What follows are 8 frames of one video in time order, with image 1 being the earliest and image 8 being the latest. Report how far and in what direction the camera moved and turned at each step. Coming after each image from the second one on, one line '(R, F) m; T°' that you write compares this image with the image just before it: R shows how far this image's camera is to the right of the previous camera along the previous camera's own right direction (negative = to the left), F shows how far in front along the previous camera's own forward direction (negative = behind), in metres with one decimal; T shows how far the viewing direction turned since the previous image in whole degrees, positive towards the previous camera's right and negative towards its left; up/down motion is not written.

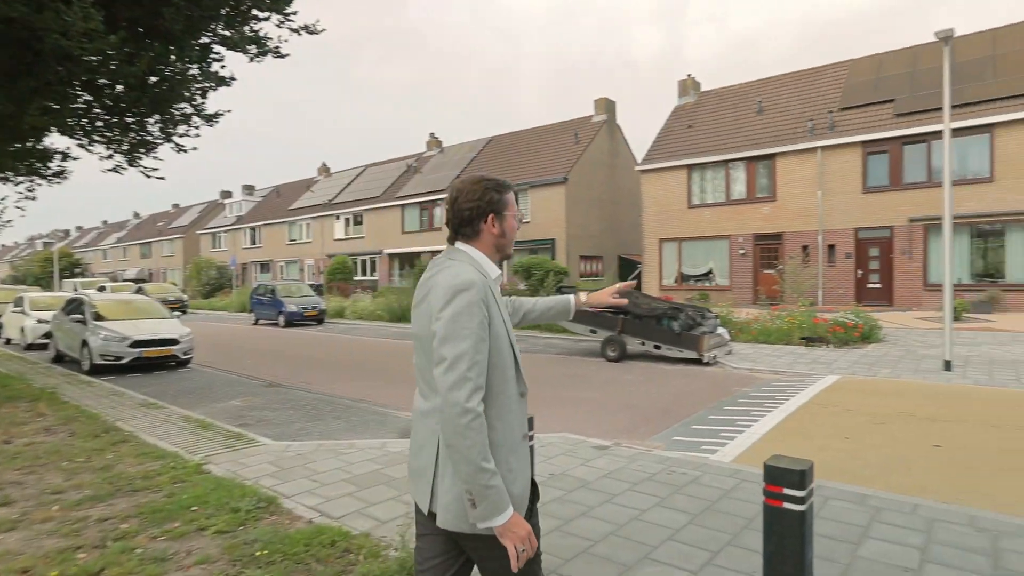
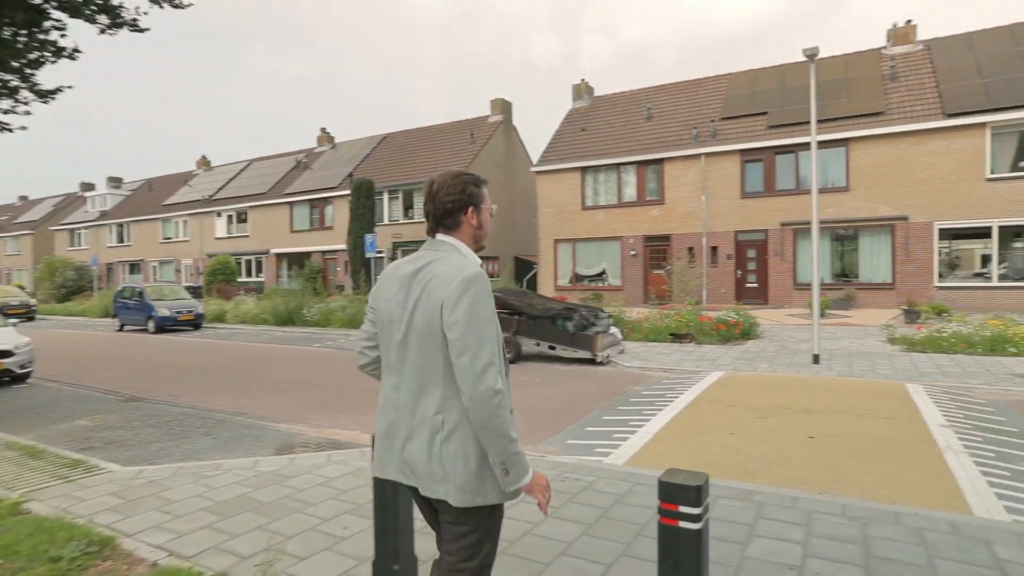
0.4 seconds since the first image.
(+0.1, +0.2) m; +9°
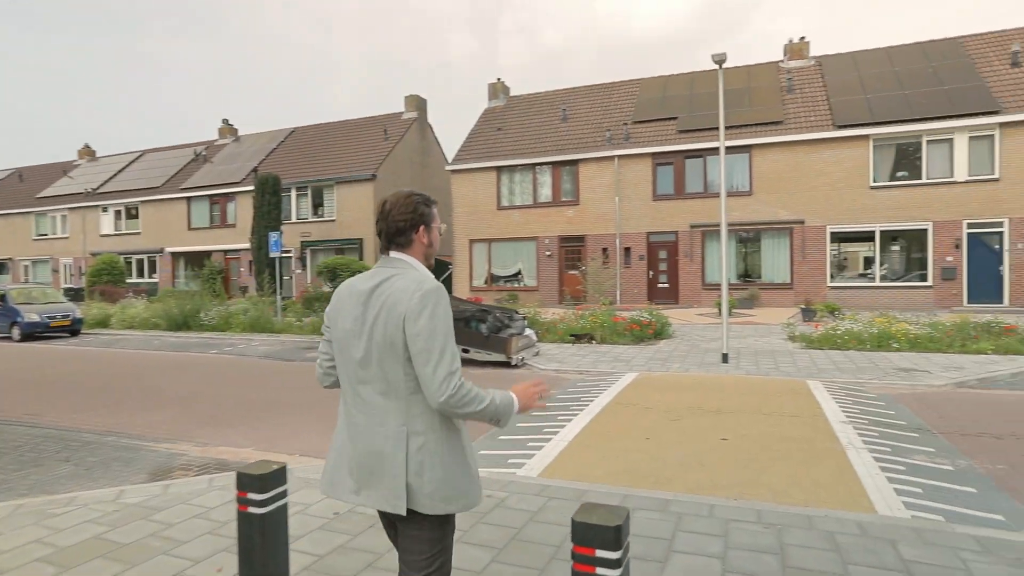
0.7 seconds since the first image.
(+0.1, +0.3) m; +8°
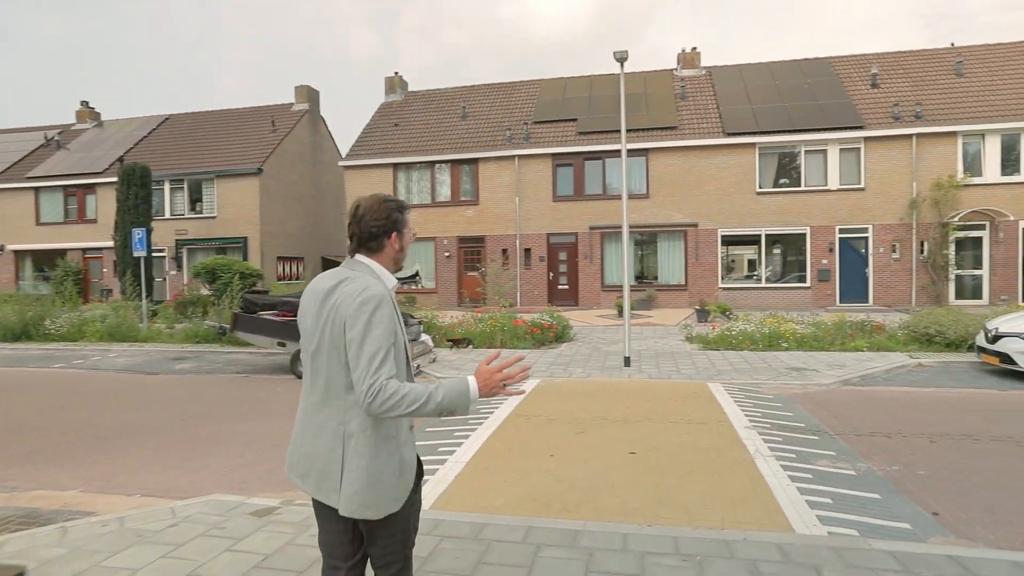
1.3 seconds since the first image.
(+0.1, +0.6) m; +9°
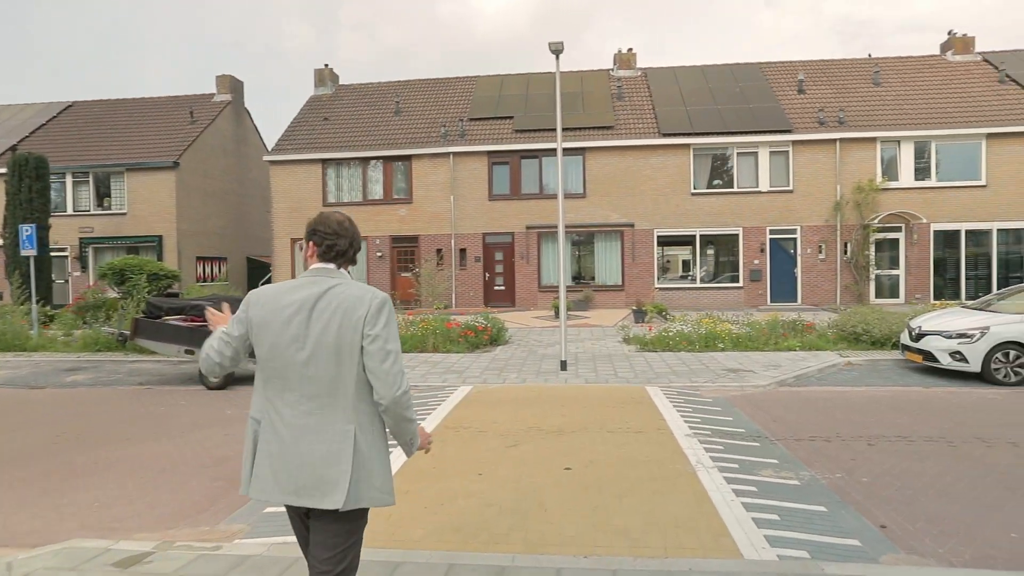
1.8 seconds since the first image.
(+0.1, +0.5) m; +6°
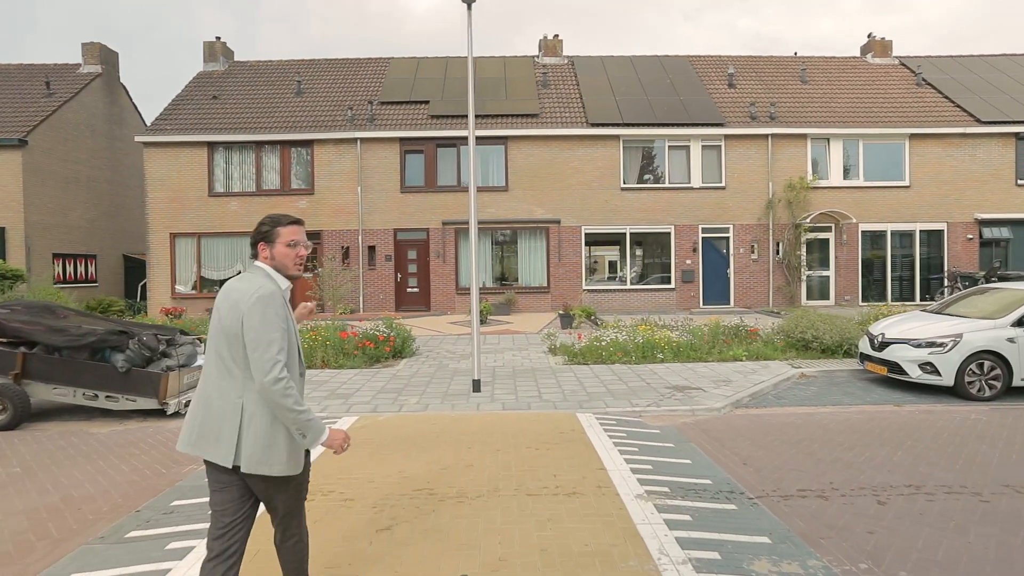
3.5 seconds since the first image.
(+0.3, +1.9) m; +7°
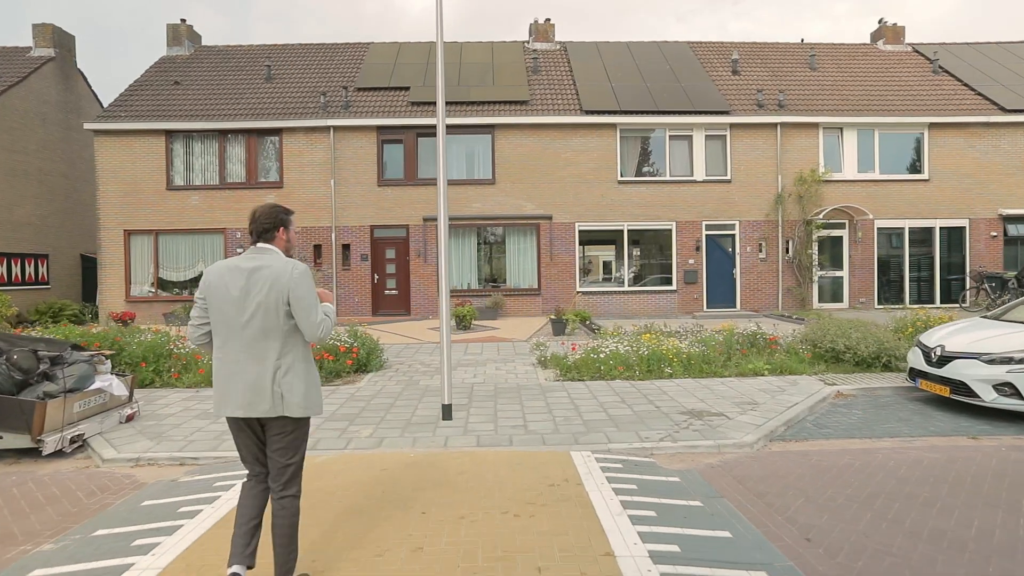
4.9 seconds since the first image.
(+0.2, +1.6) m; +1°
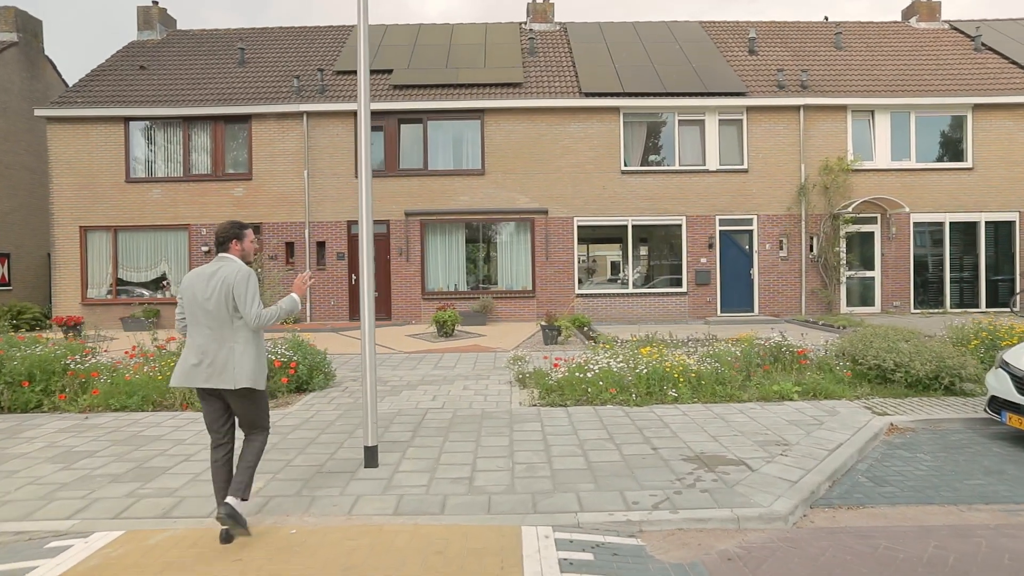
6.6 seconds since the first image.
(+0.5, +1.7) m; -1°
